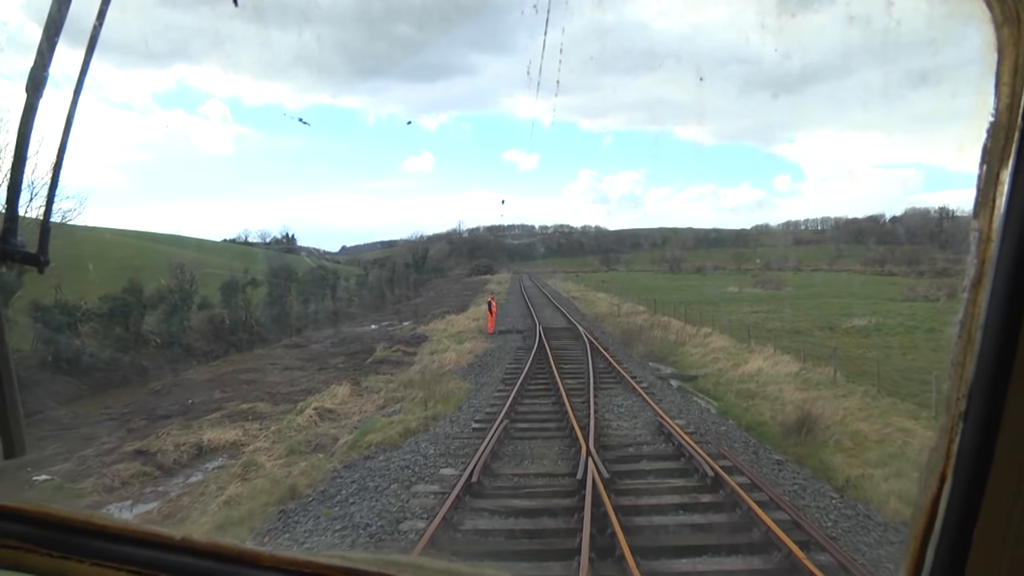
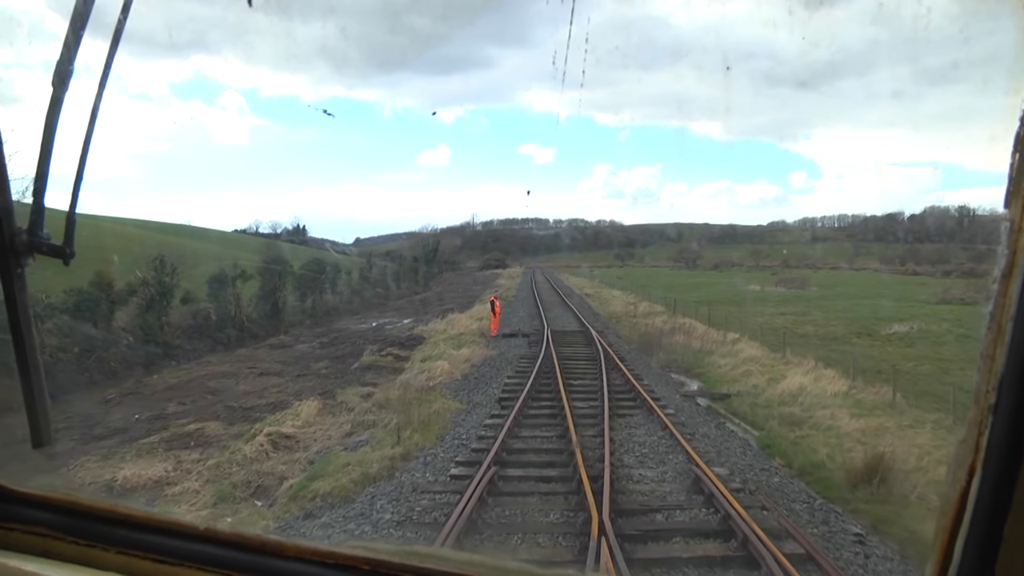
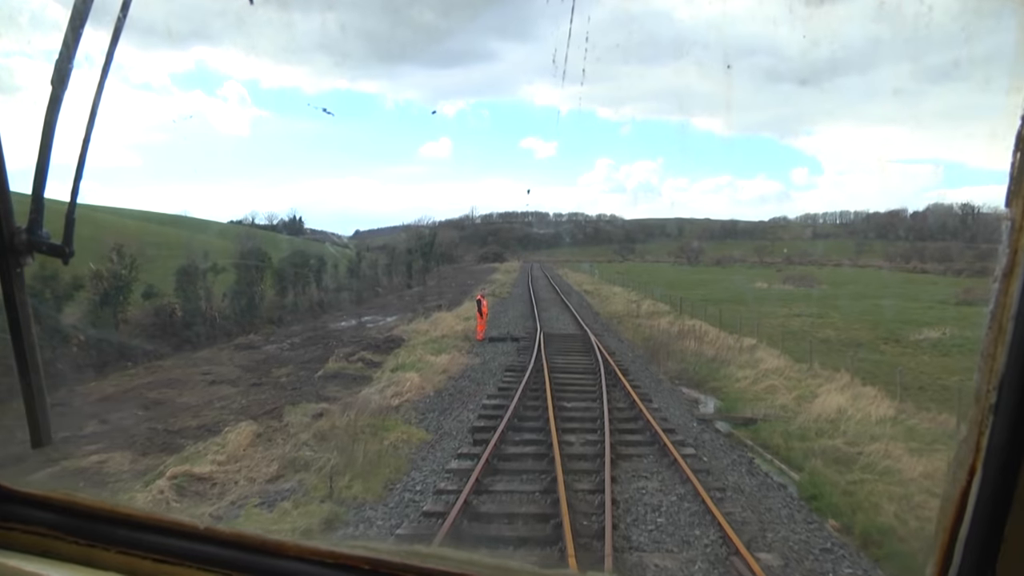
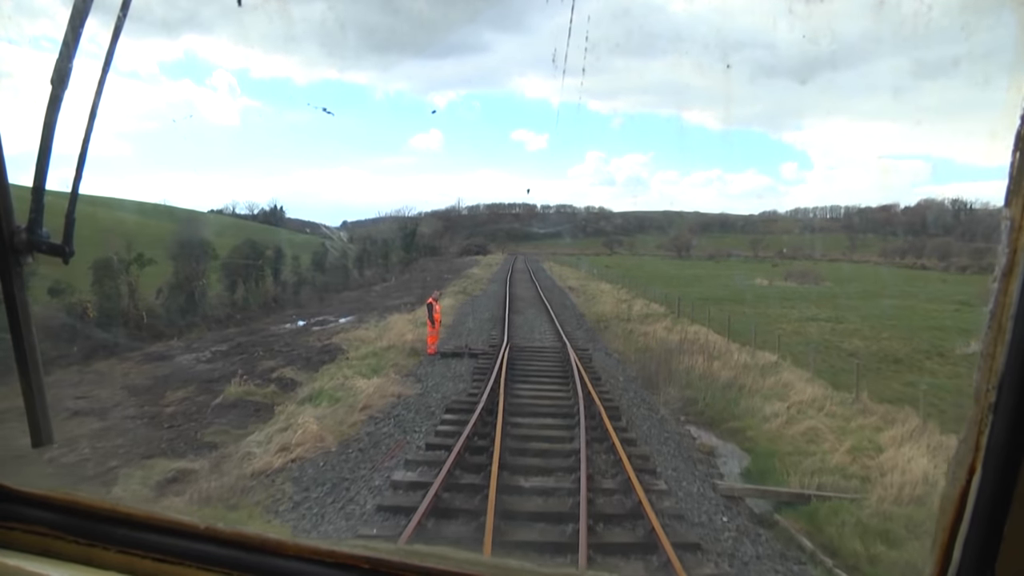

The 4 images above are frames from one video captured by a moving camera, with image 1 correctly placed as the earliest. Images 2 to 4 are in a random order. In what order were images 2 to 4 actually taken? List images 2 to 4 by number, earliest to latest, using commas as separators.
2, 3, 4
